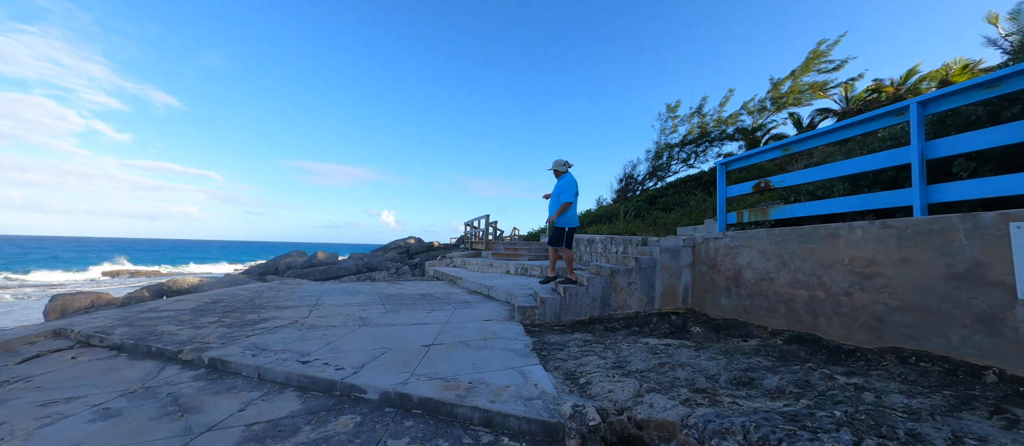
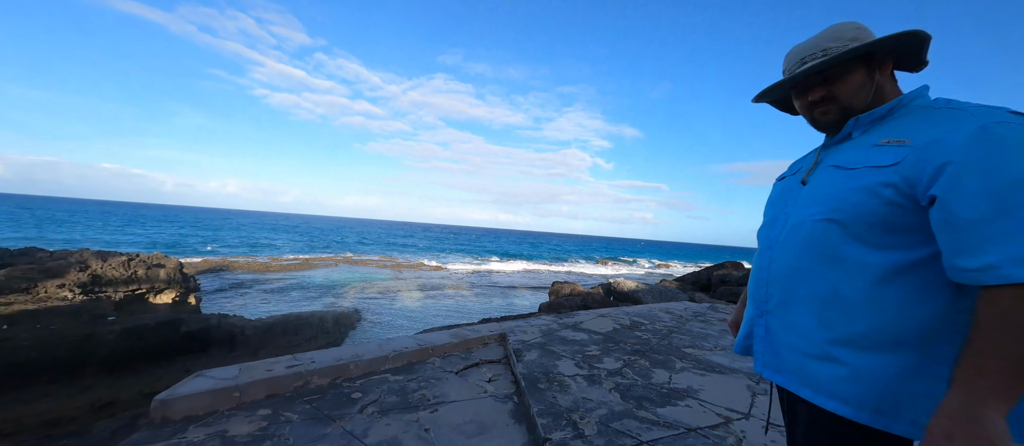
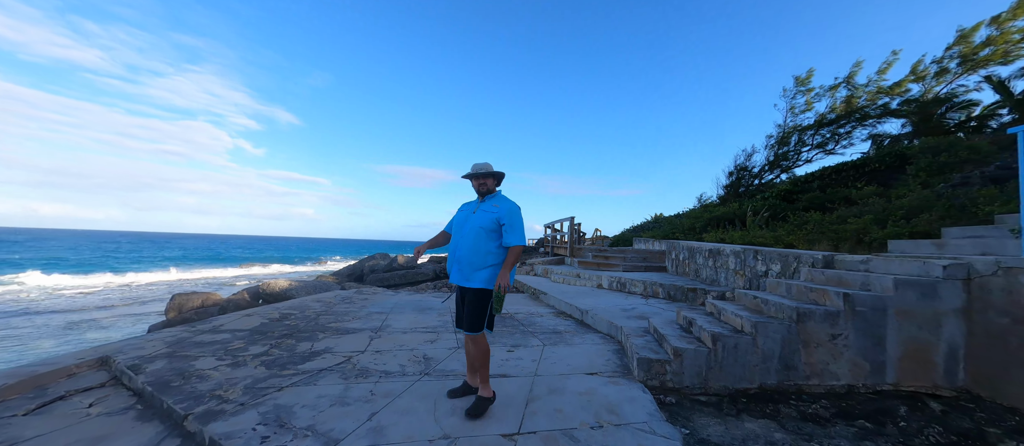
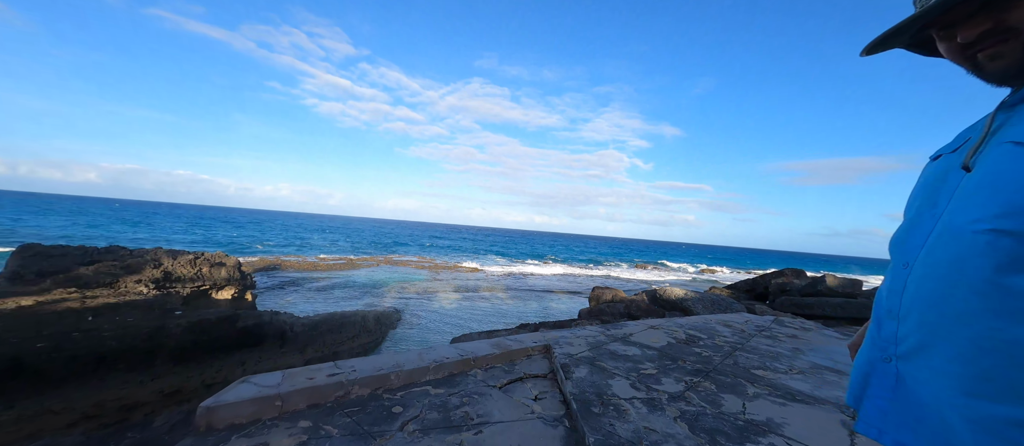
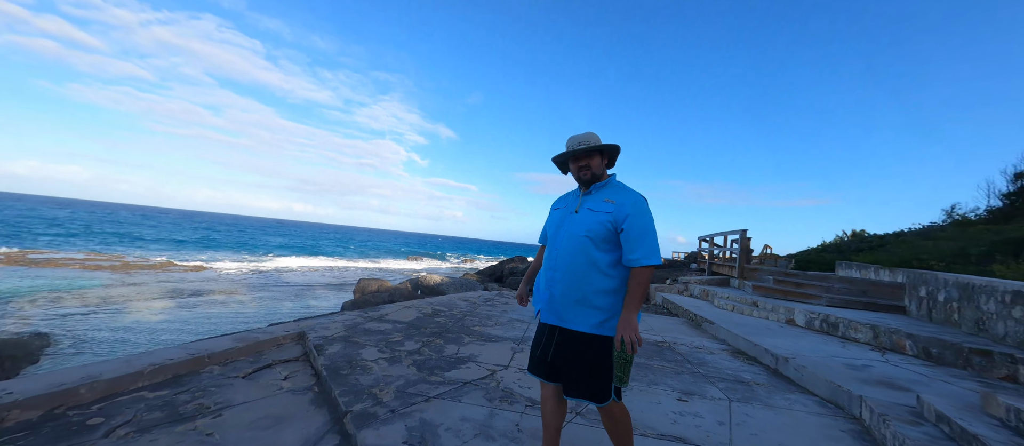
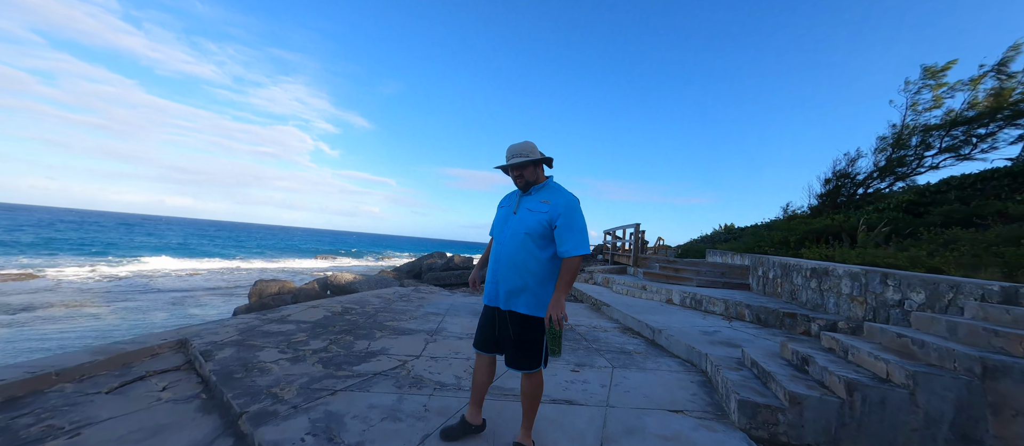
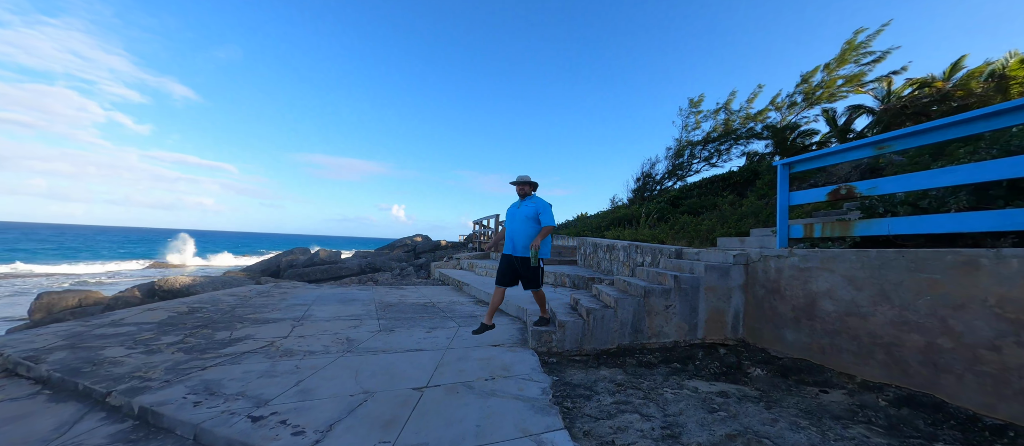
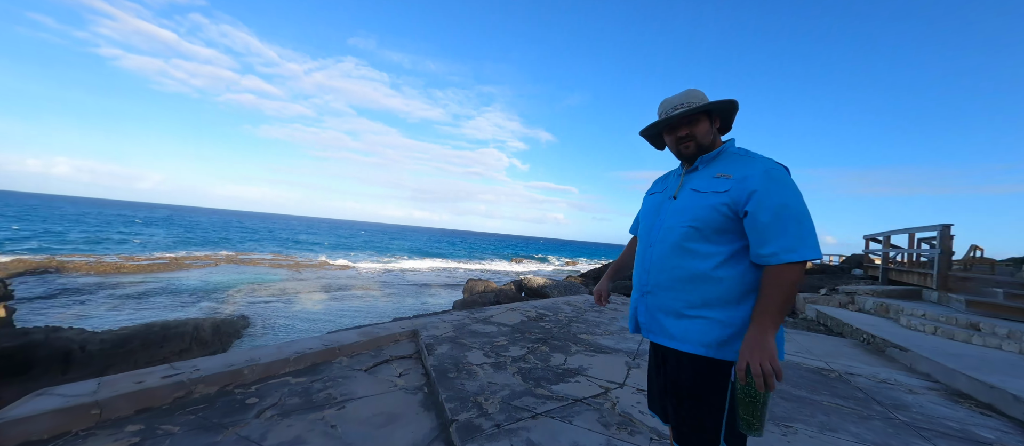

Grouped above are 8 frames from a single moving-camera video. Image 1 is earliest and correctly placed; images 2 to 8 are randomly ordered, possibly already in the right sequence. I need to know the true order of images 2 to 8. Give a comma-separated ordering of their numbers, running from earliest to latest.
7, 3, 6, 5, 8, 2, 4
